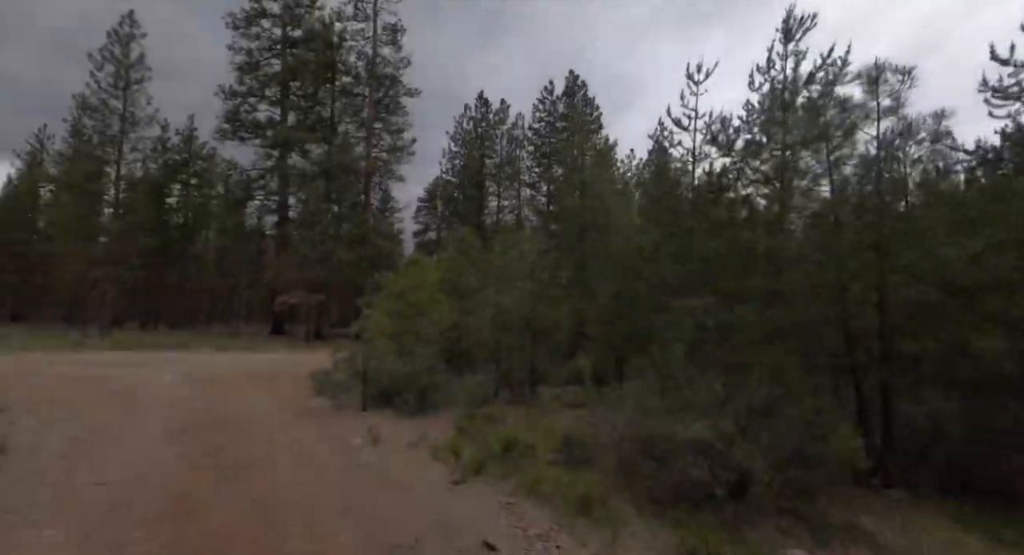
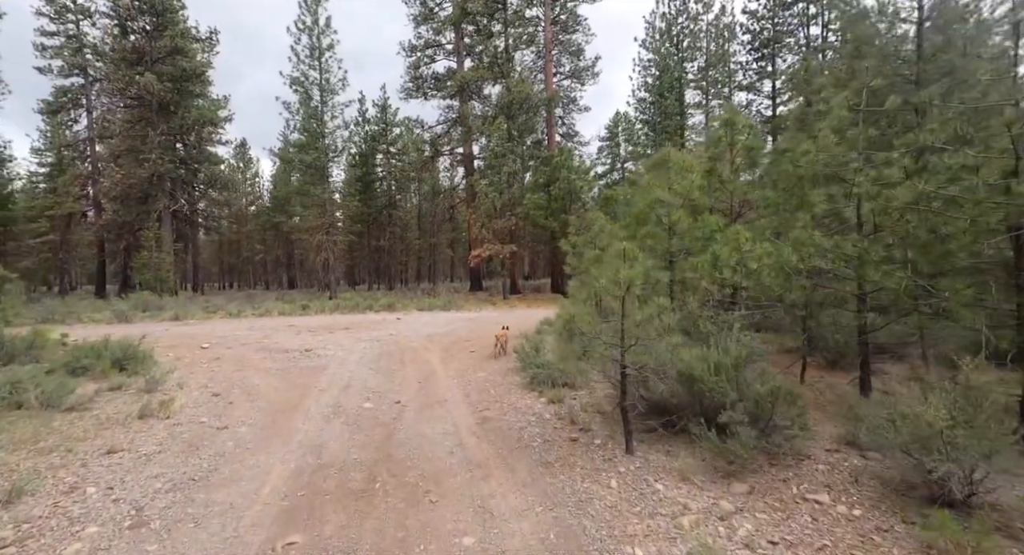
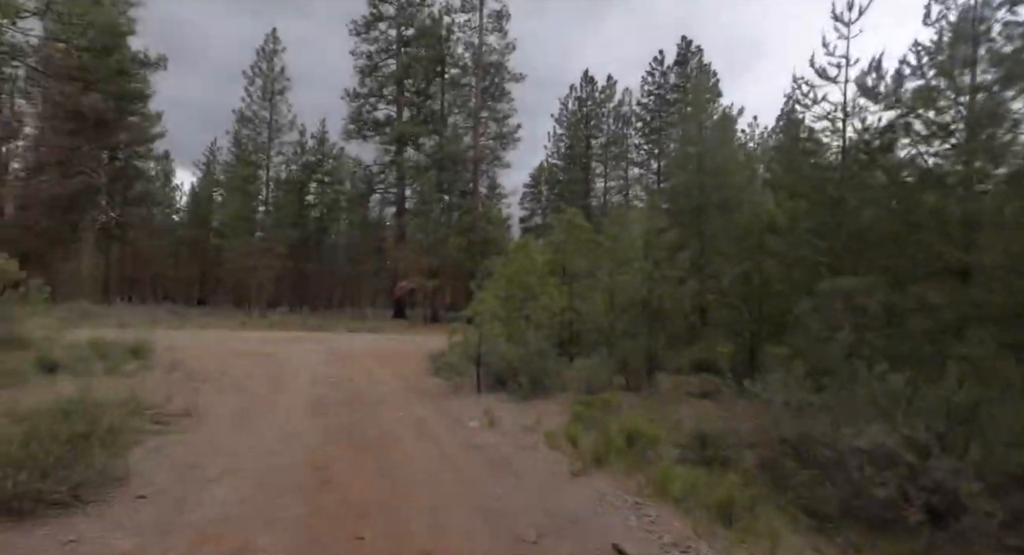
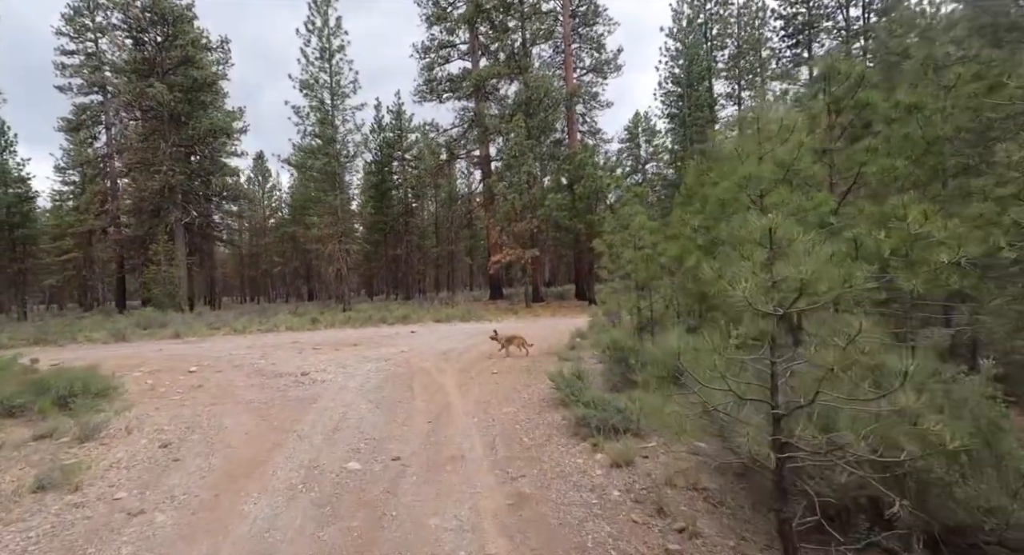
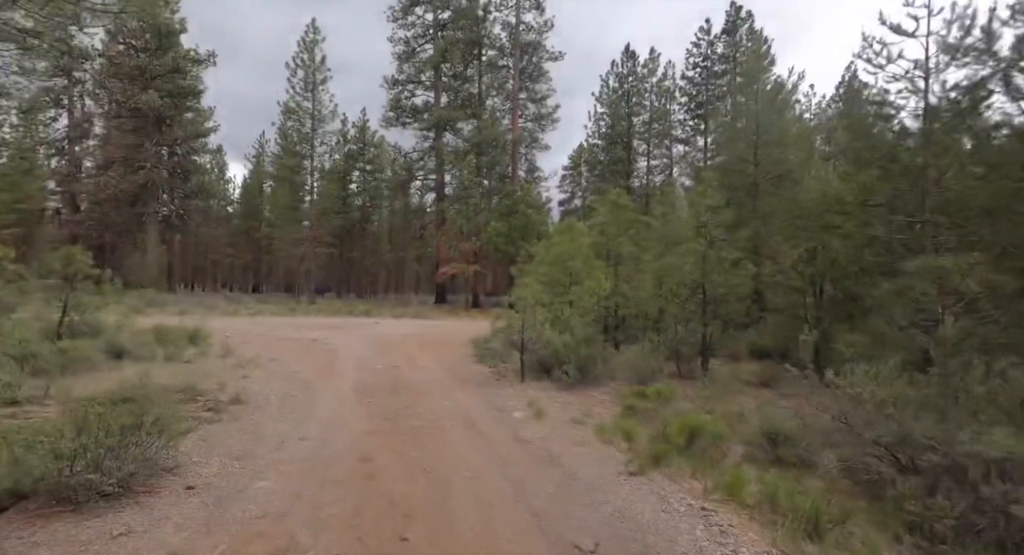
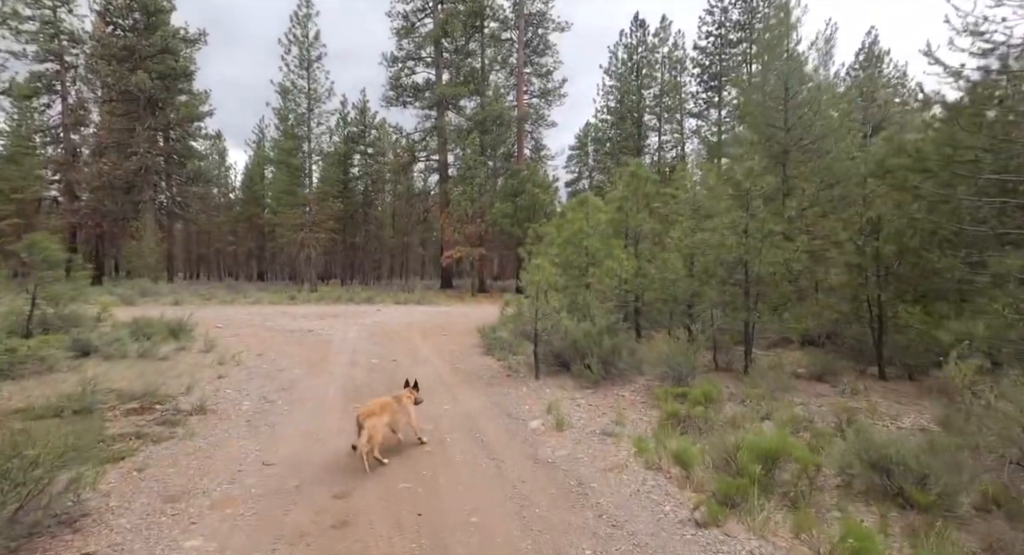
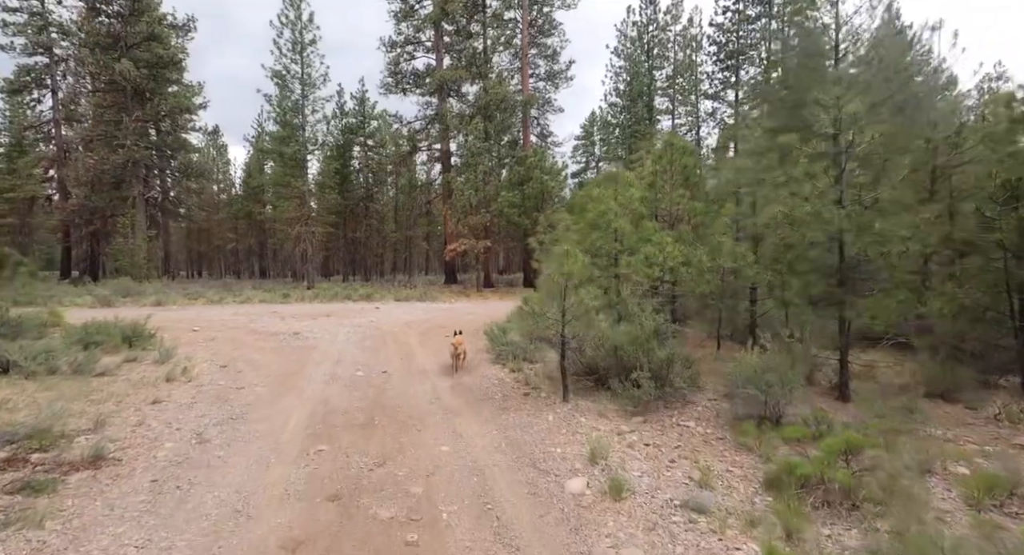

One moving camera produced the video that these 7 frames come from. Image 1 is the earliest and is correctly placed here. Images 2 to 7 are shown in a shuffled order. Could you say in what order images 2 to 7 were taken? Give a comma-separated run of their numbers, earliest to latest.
3, 5, 6, 7, 2, 4
